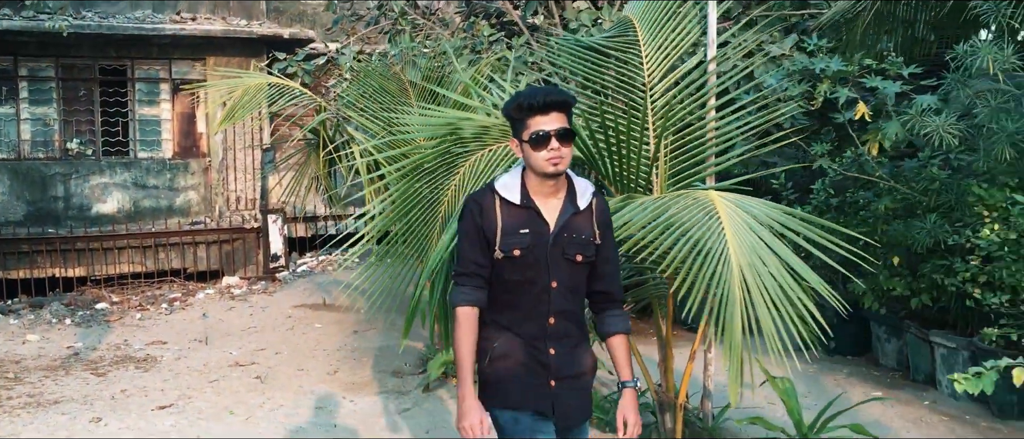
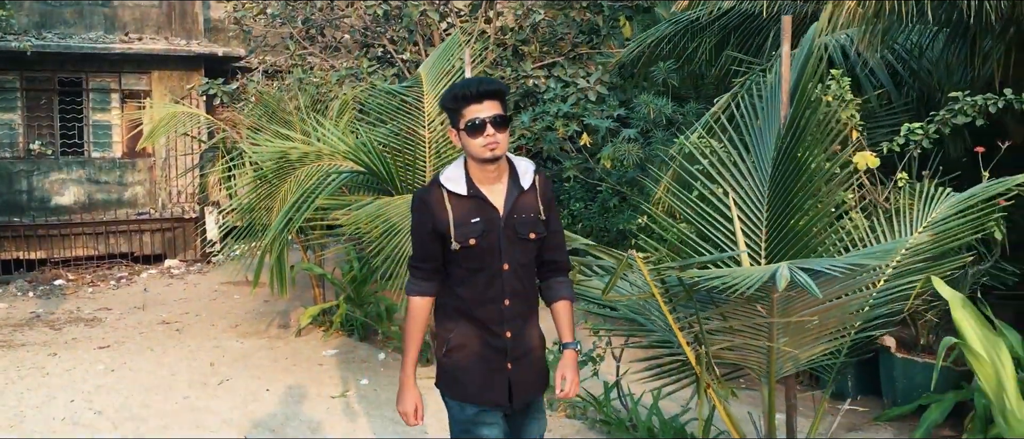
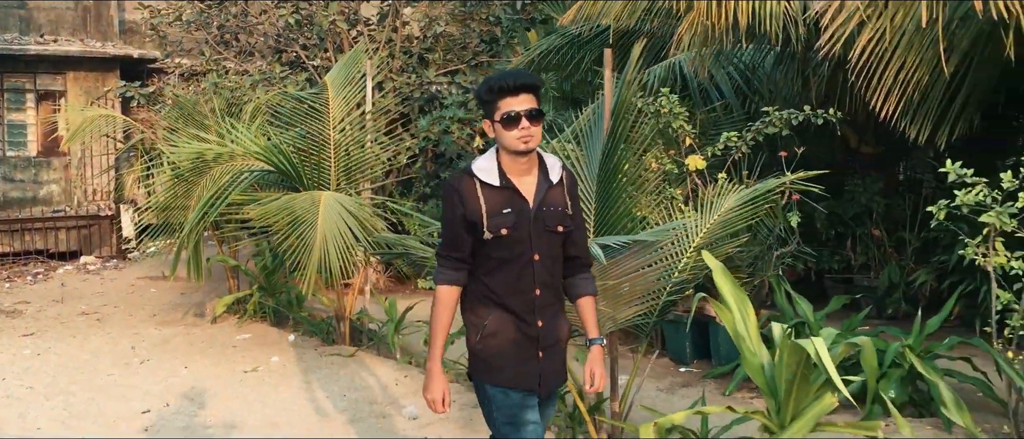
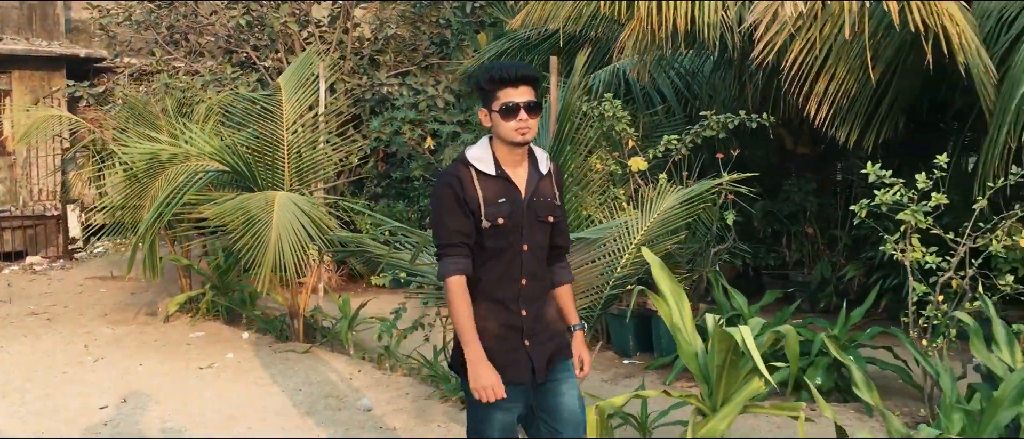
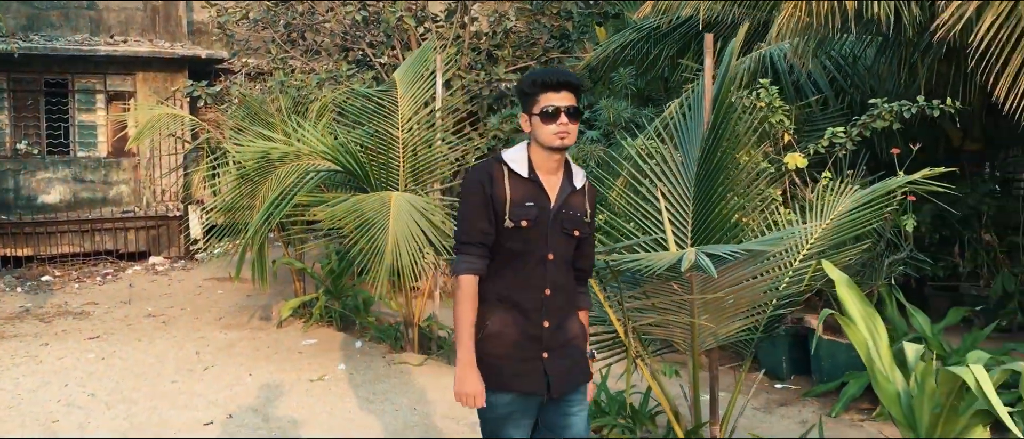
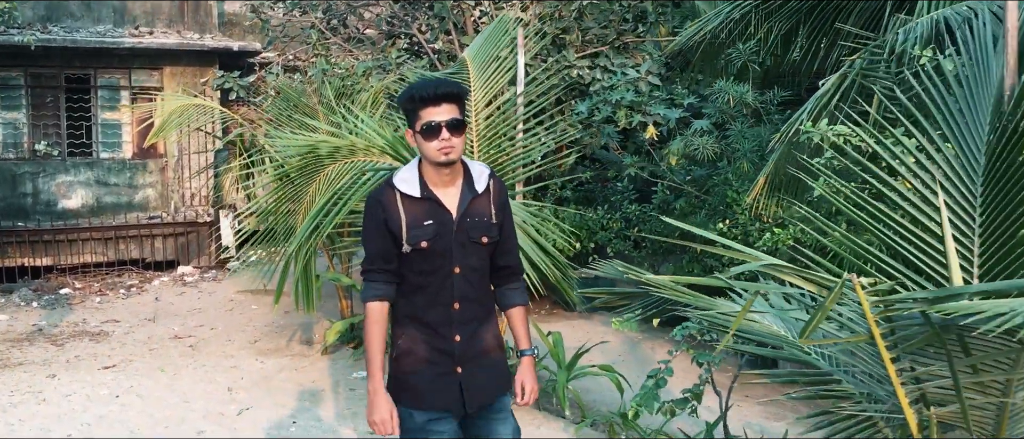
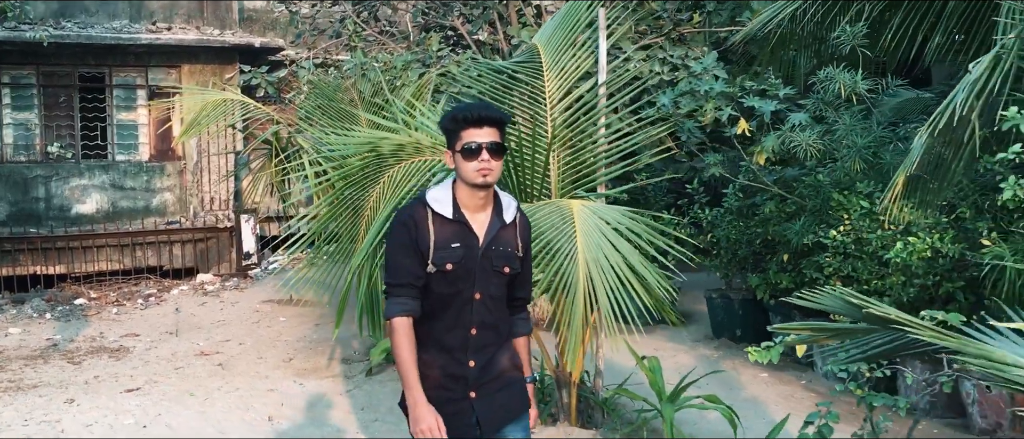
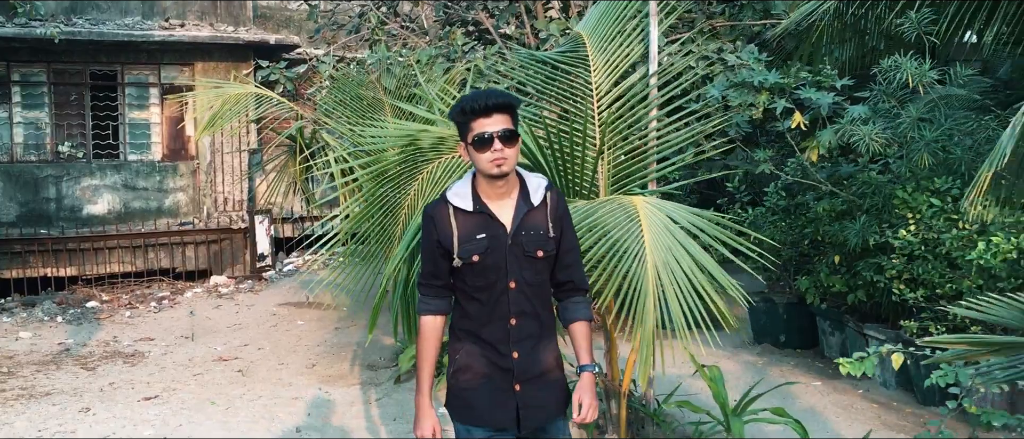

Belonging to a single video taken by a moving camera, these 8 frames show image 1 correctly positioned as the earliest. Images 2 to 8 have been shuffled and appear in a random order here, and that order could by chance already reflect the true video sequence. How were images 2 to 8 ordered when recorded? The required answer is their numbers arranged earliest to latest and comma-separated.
8, 7, 6, 2, 5, 3, 4
